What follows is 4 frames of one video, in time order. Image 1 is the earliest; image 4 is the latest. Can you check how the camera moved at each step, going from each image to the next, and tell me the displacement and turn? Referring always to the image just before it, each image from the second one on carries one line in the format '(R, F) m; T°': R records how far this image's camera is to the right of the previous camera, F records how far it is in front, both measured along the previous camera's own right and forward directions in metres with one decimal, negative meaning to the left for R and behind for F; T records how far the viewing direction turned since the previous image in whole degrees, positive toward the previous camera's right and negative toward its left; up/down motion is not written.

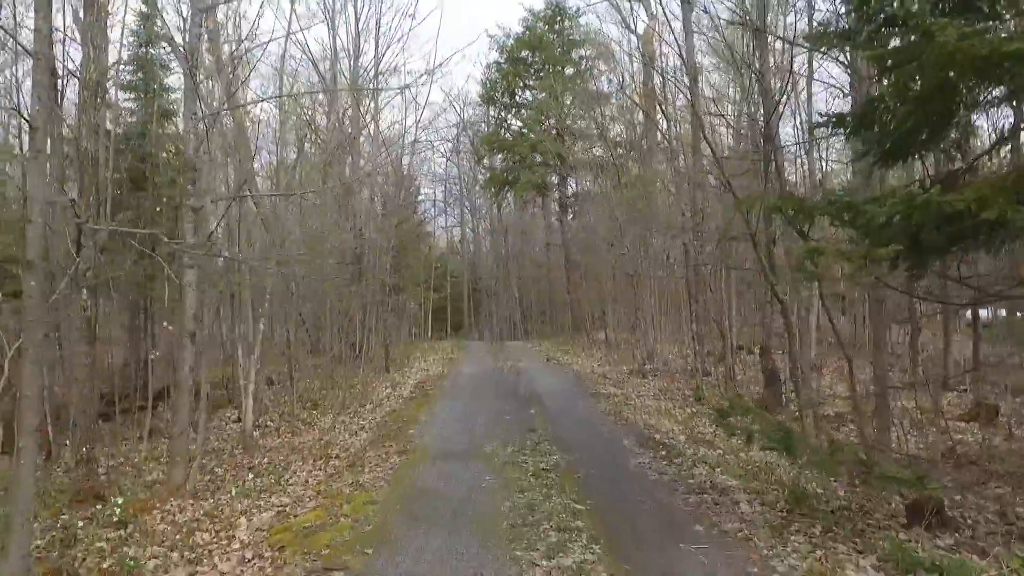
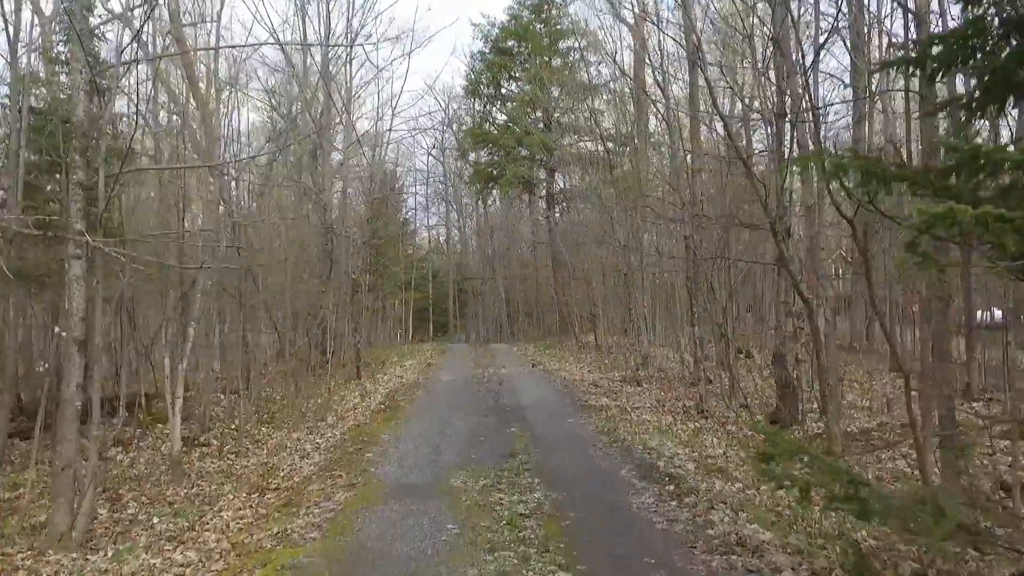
(+0.1, +1.4) m; +1°
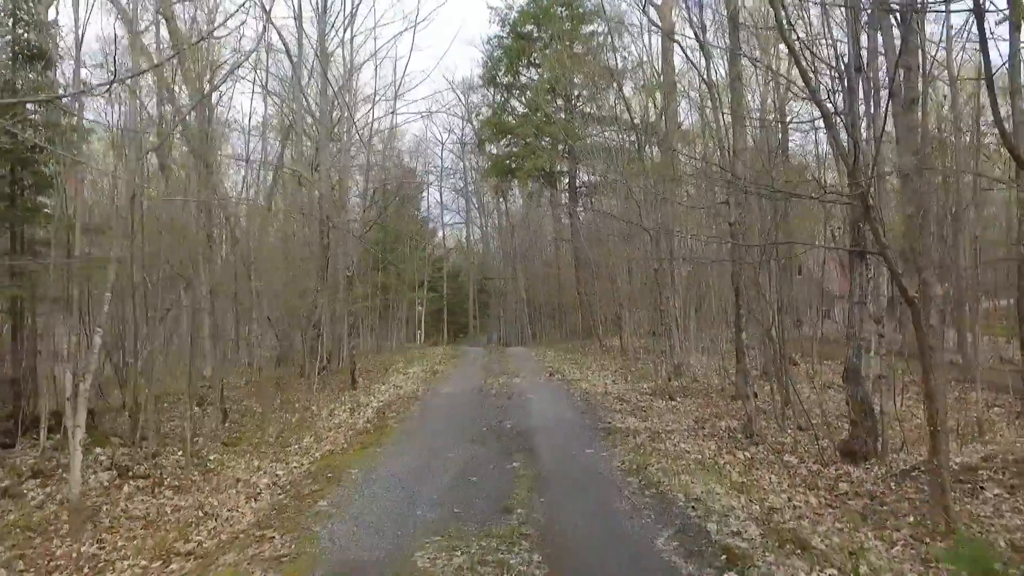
(+0.2, +1.9) m; -2°
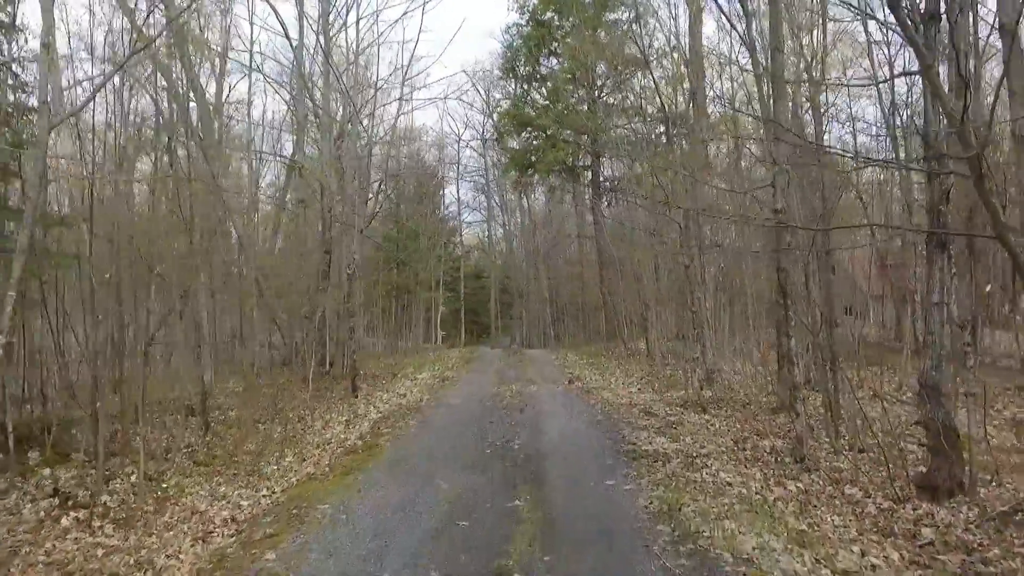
(+0.2, +1.3) m; -2°
